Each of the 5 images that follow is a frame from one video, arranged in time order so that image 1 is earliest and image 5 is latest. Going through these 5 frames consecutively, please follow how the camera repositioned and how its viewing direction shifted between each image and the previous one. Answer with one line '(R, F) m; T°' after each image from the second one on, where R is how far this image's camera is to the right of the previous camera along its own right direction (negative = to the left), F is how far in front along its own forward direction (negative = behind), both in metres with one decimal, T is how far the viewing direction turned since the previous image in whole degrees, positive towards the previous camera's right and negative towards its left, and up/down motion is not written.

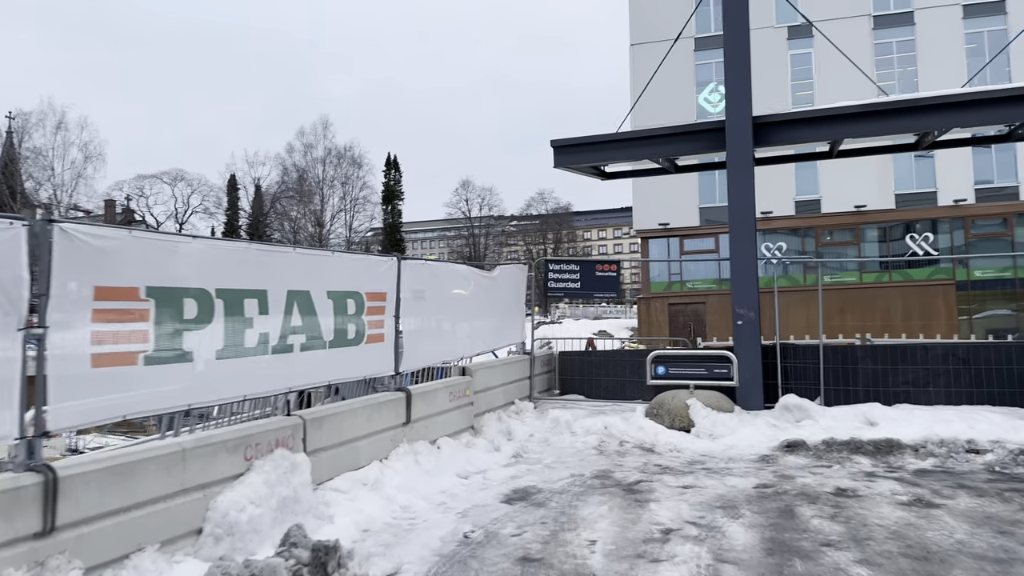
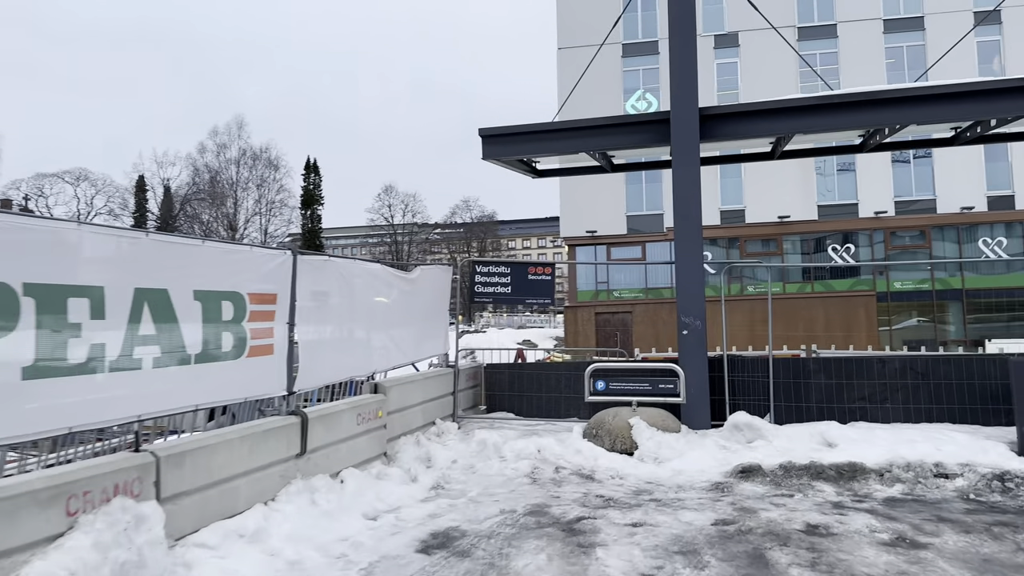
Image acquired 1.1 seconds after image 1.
(0.0, +1.0) m; +5°
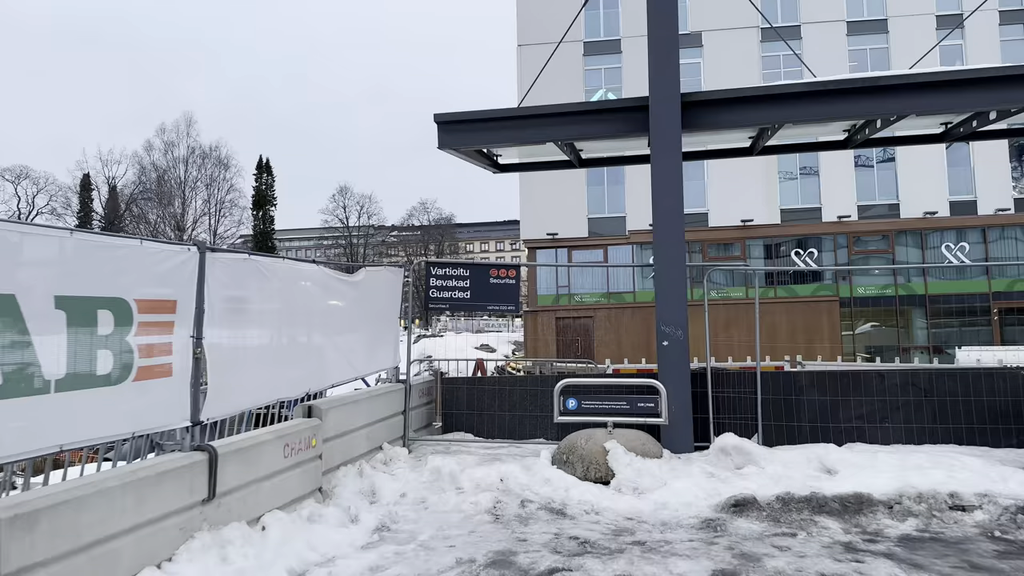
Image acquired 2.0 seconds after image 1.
(0.0, +1.0) m; +3°
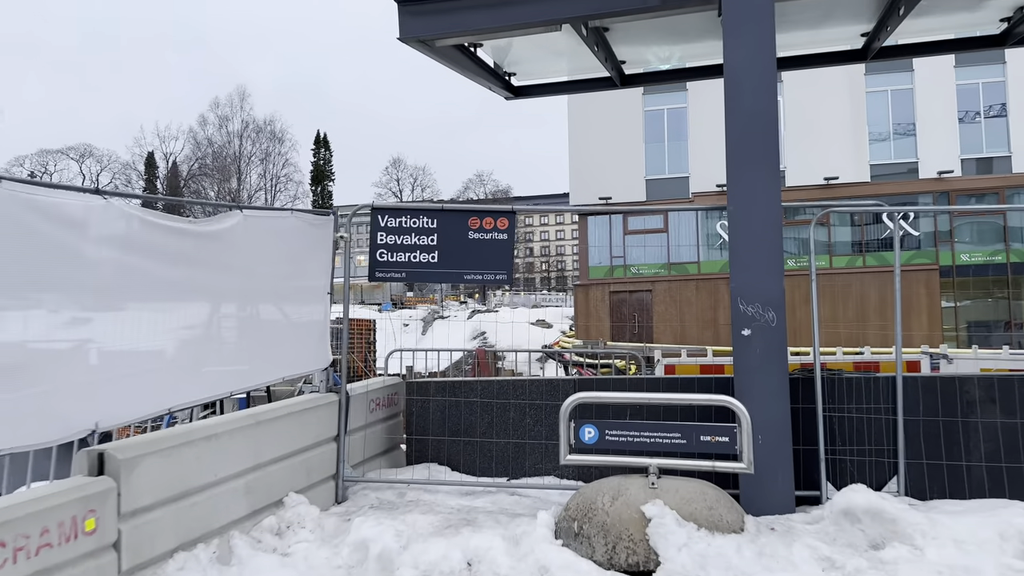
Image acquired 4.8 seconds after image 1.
(+0.4, +2.7) m; -5°
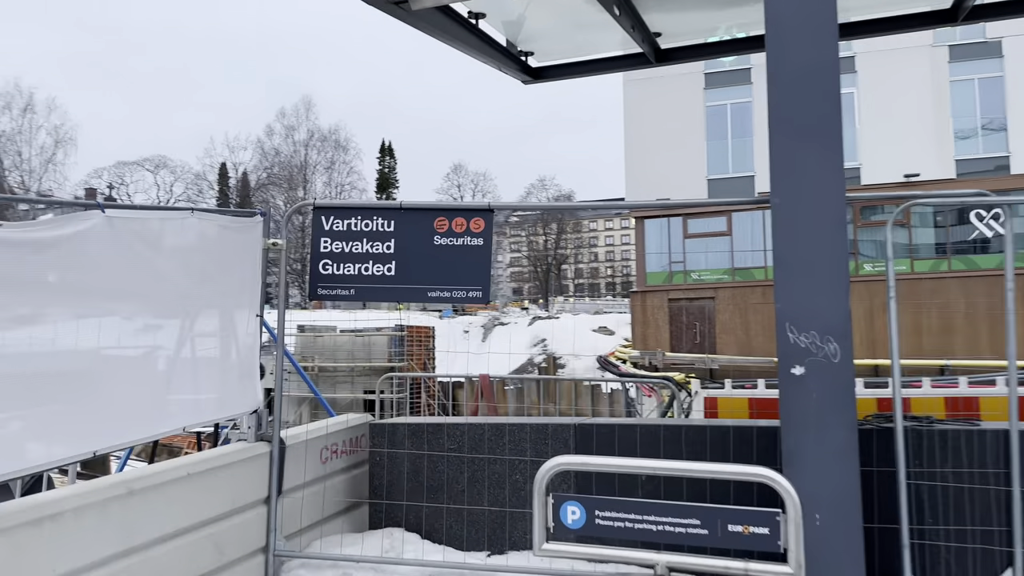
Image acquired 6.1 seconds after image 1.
(+0.4, +1.1) m; -5°
